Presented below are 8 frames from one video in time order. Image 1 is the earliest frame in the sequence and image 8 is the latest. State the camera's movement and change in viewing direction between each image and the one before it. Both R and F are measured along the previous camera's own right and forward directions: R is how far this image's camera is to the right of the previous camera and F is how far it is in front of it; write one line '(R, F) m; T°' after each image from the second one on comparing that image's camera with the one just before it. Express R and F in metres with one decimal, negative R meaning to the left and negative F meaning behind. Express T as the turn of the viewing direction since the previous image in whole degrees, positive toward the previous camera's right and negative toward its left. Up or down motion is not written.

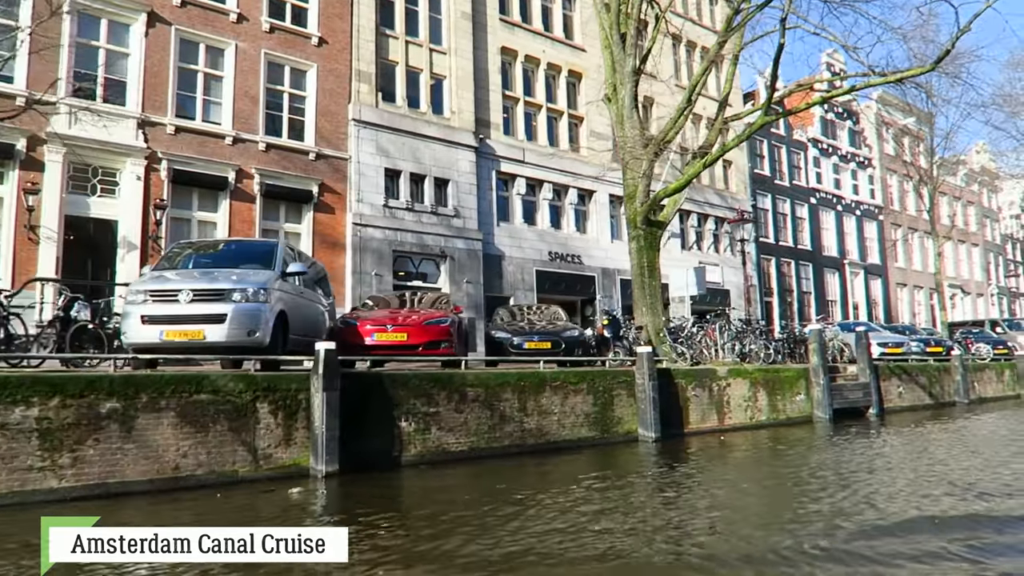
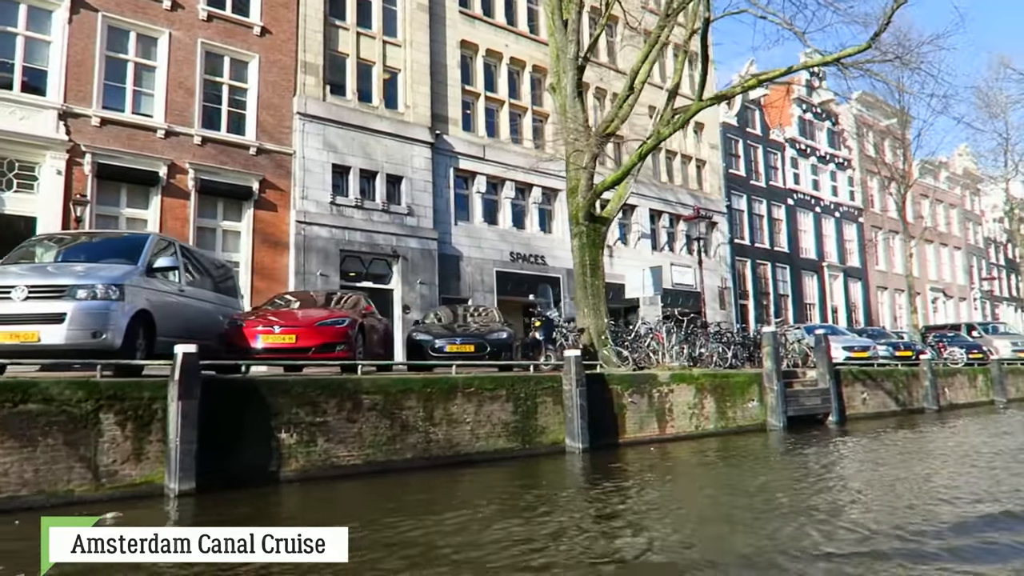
(+1.6, +0.8) m; 0°
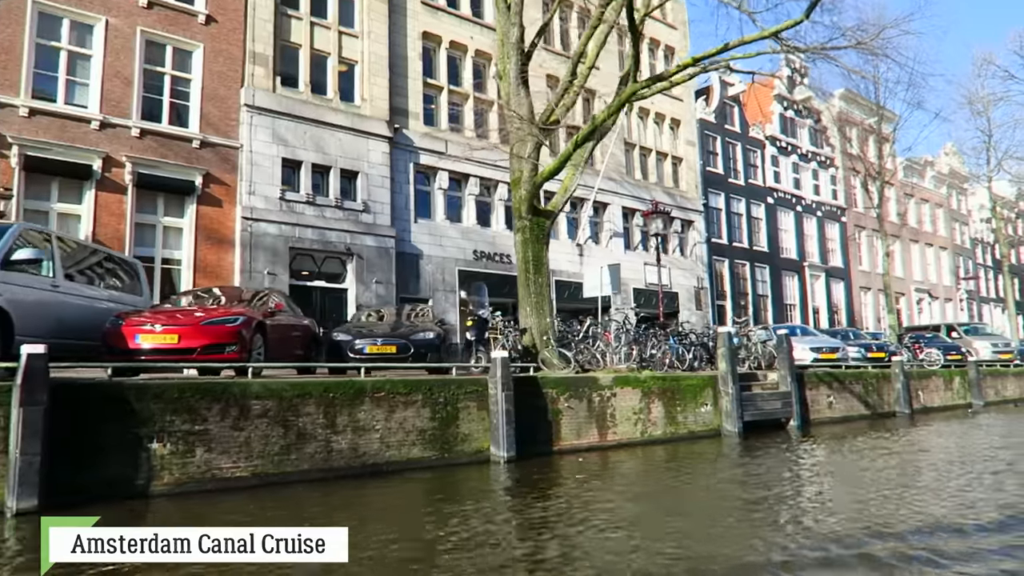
(+1.4, +0.7) m; 0°
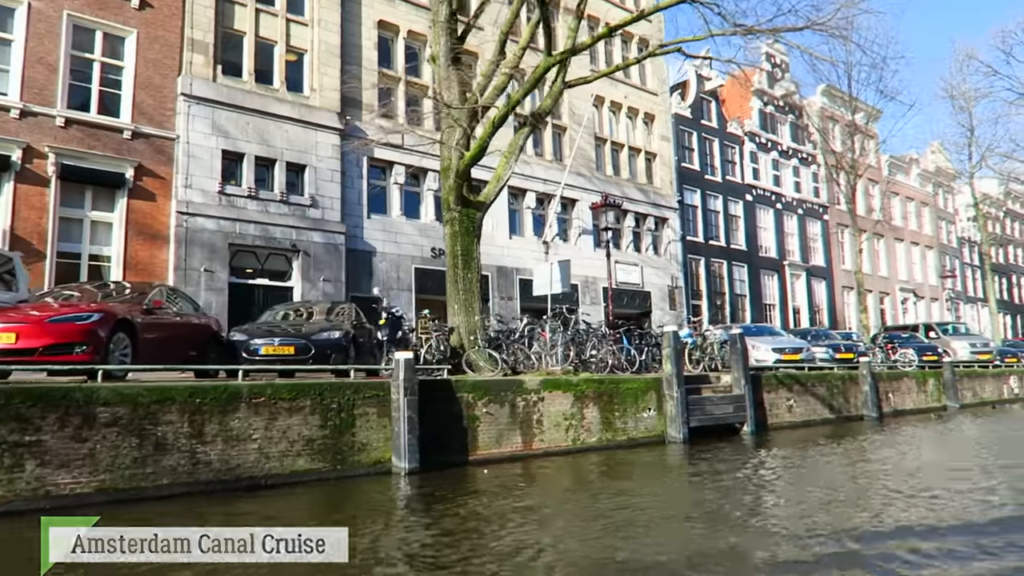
(+1.6, +0.8) m; 0°
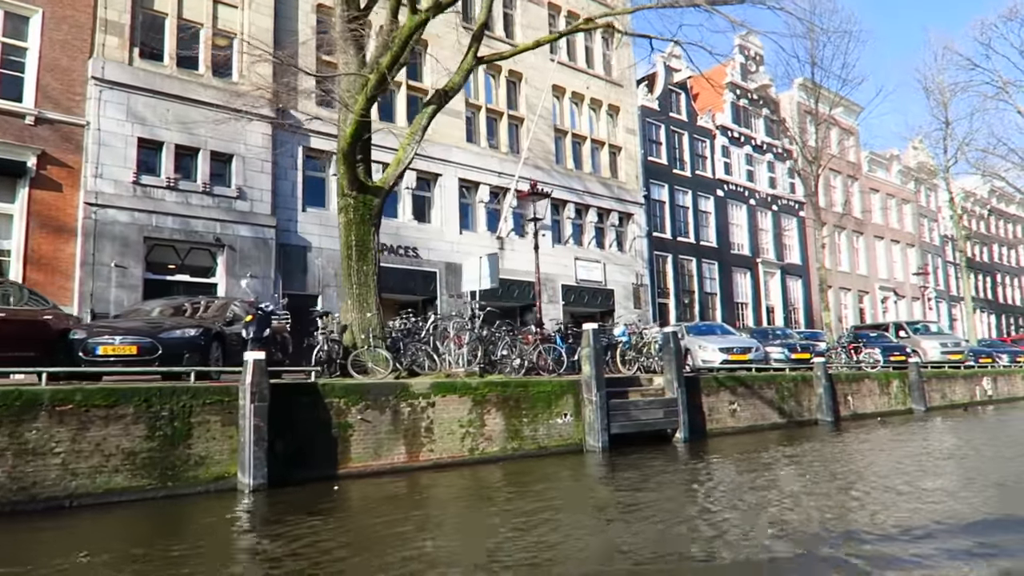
(+2.0, +1.0) m; 0°
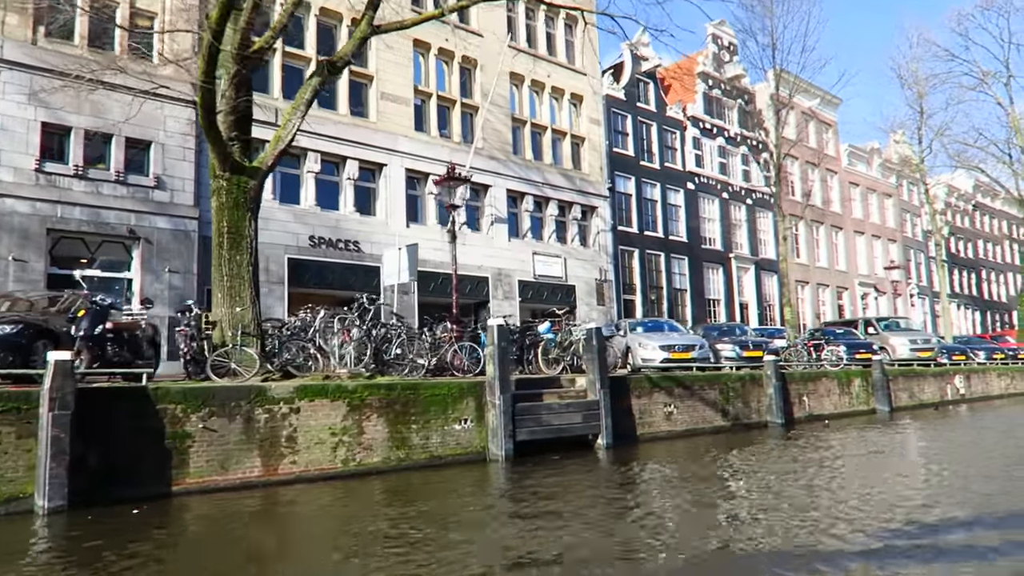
(+2.0, +1.1) m; 0°
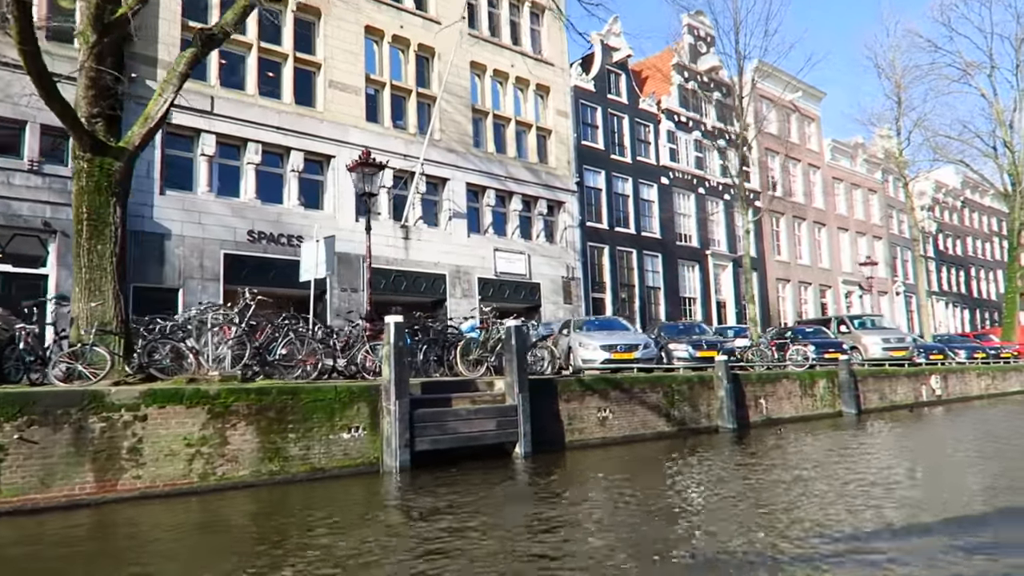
(+1.8, +1.0) m; 0°
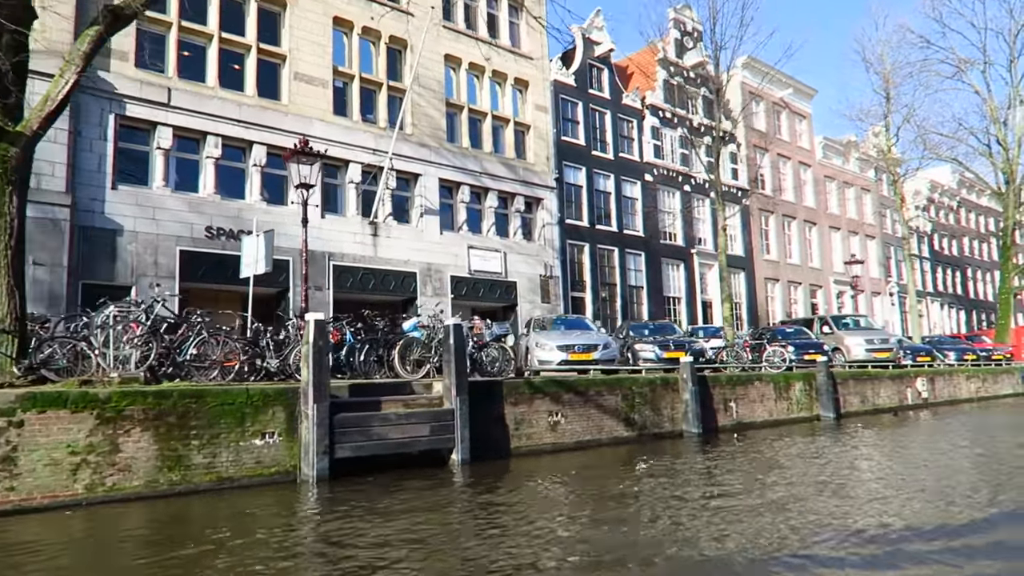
(+1.2, +0.6) m; 0°
